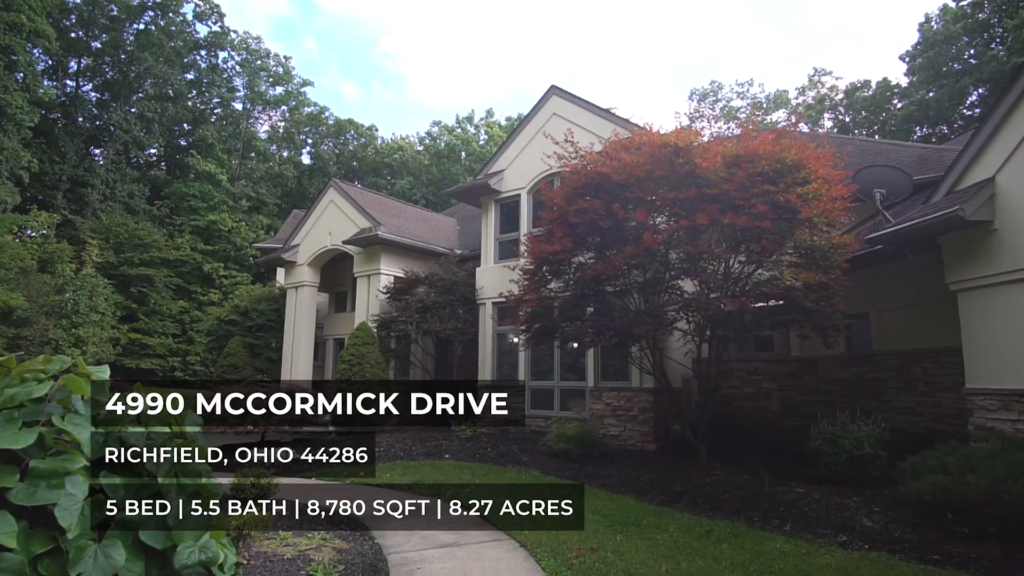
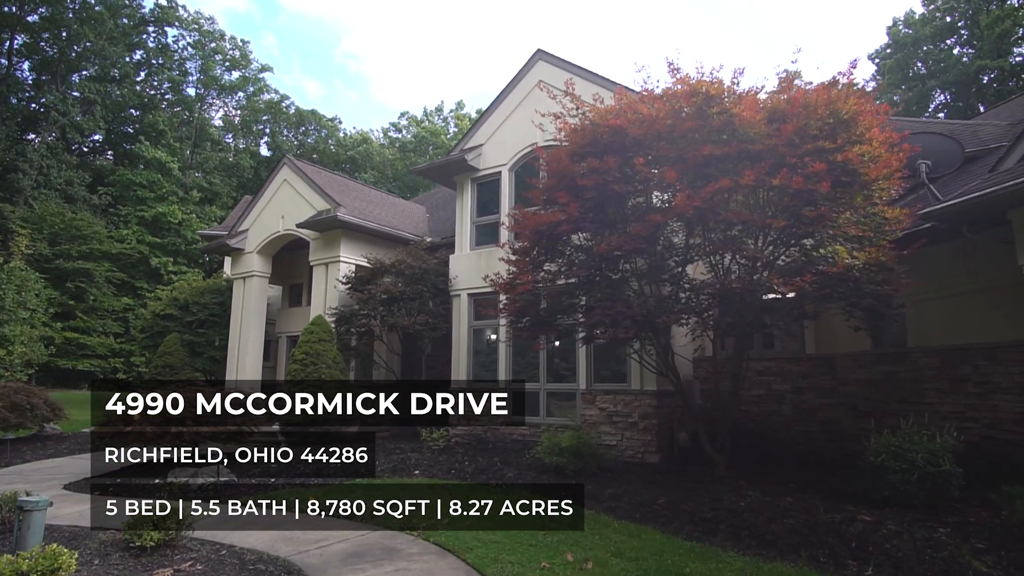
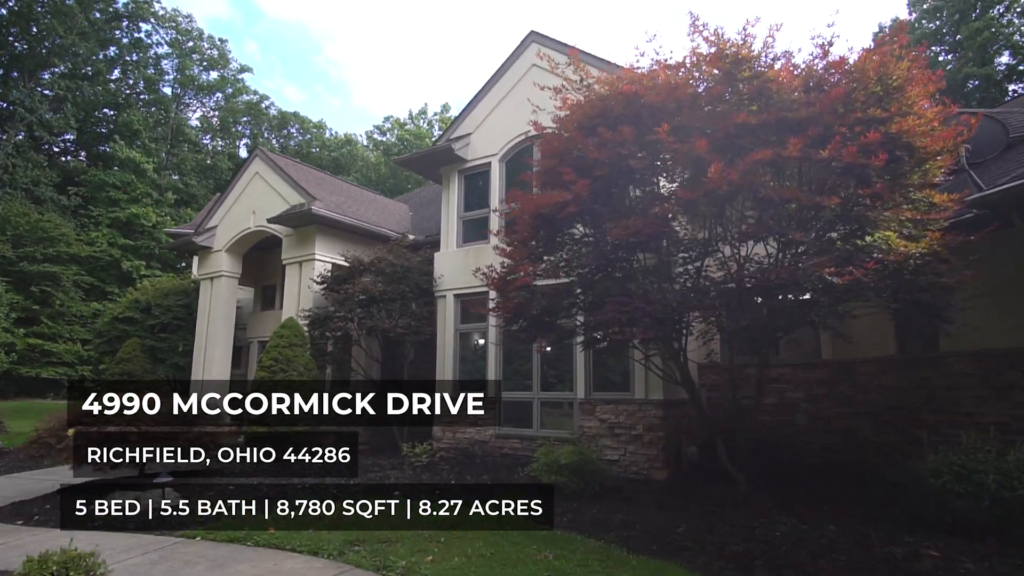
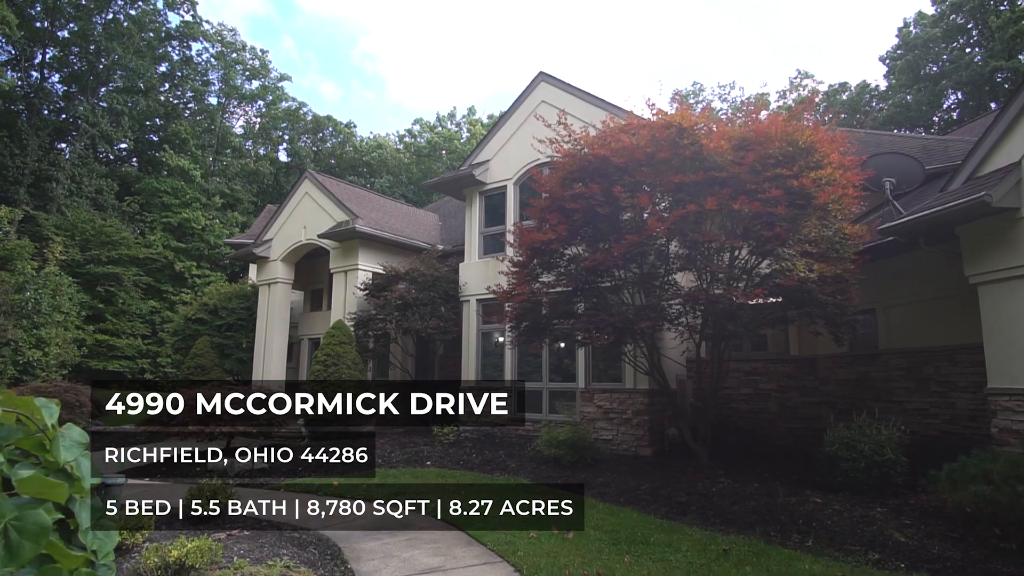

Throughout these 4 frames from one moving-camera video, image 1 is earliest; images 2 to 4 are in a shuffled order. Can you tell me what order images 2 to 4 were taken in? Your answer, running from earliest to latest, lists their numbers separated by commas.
4, 2, 3
